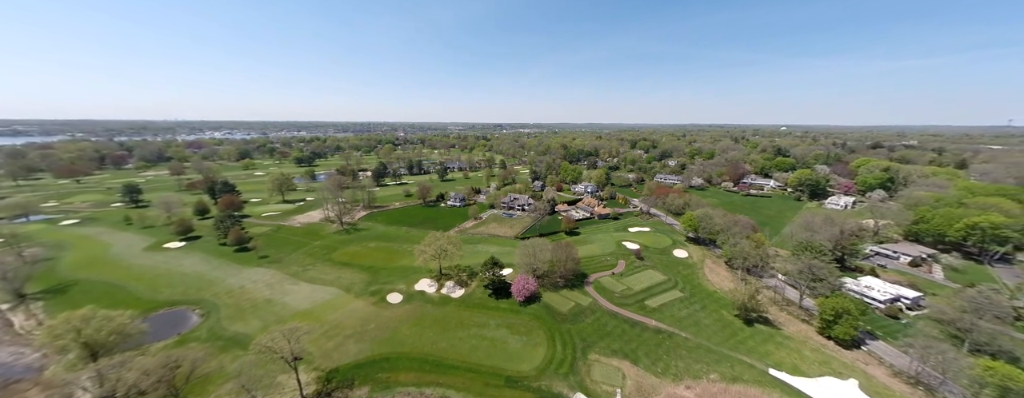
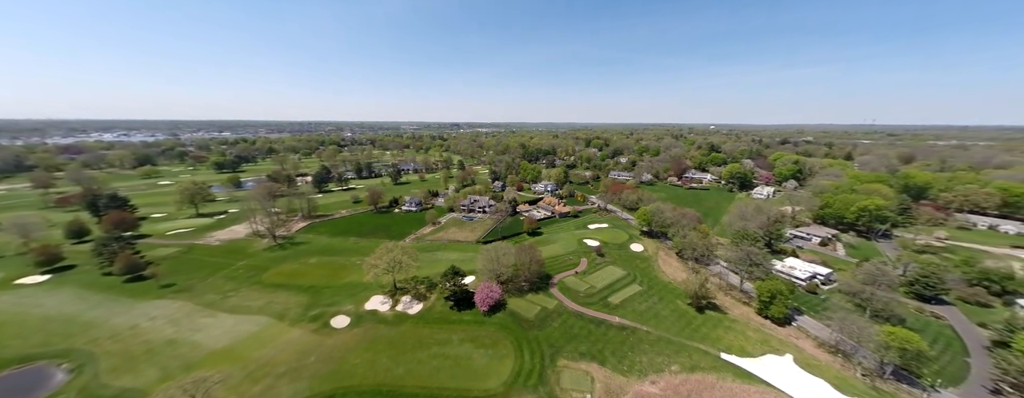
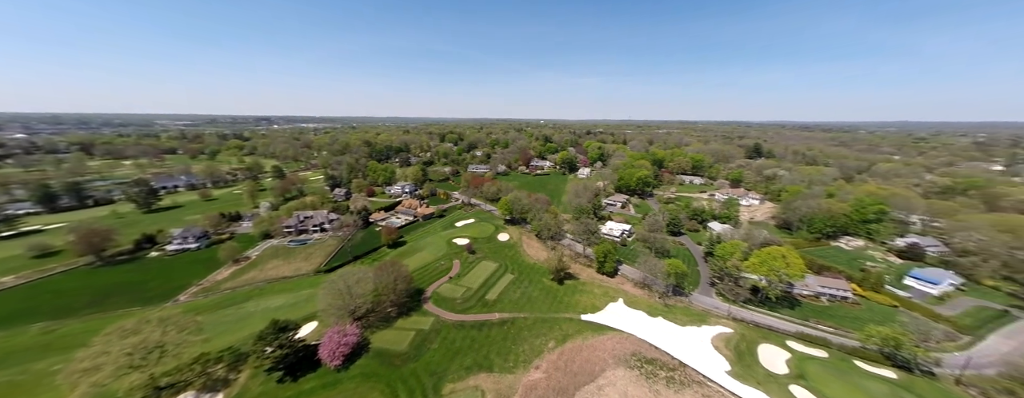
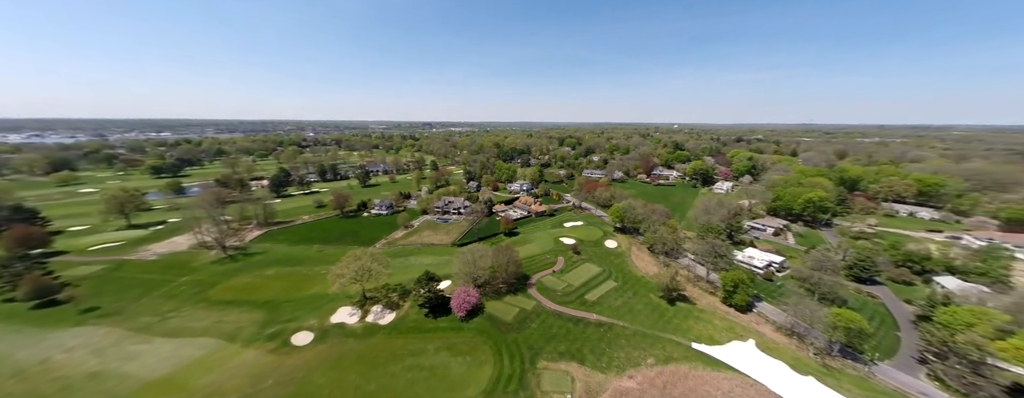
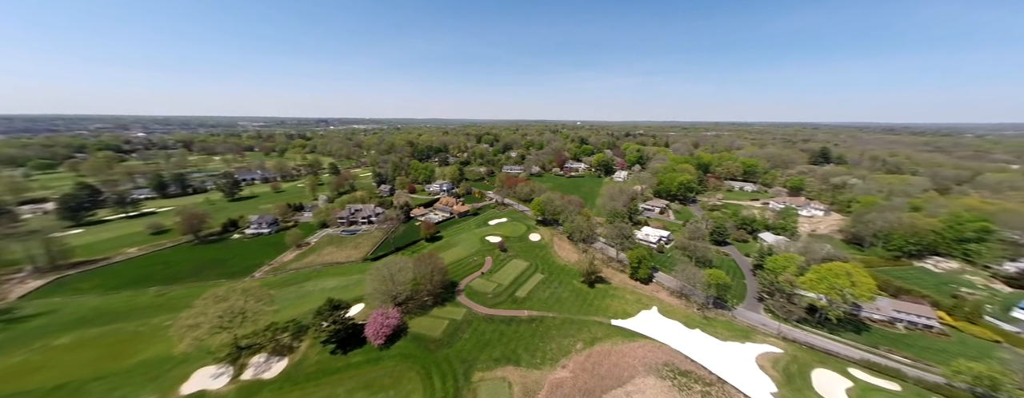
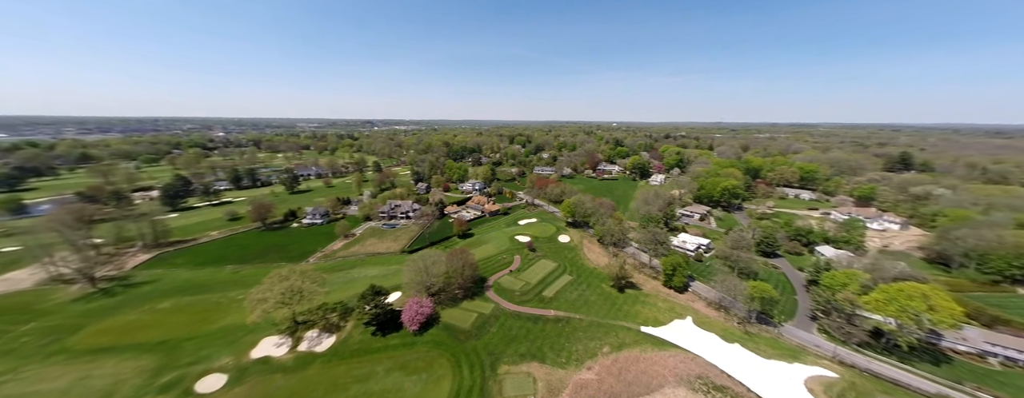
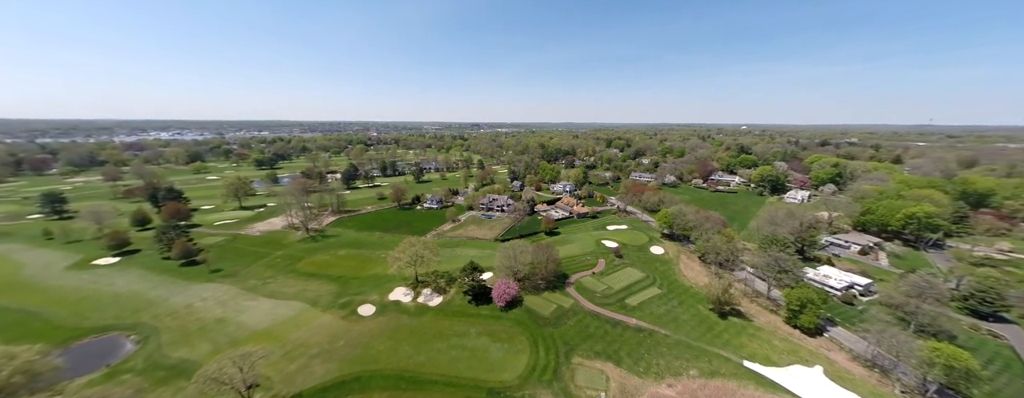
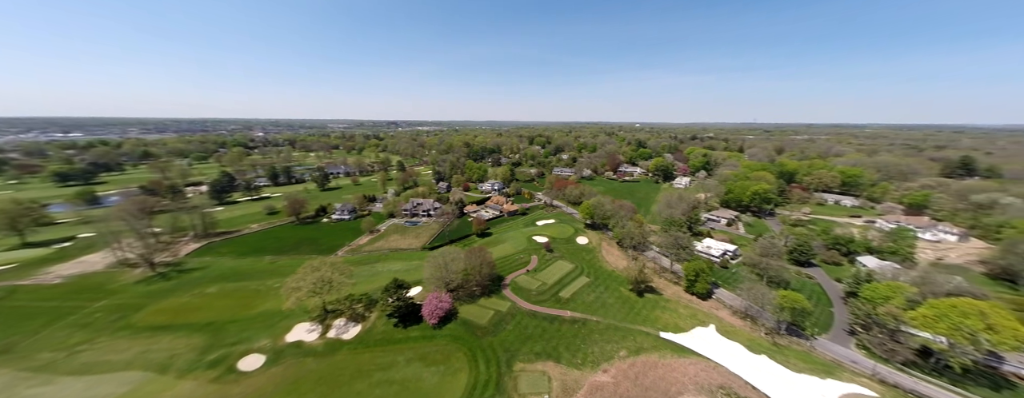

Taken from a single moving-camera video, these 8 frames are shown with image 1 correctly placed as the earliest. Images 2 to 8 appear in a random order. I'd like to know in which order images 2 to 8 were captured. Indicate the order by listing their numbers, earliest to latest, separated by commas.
7, 2, 4, 8, 6, 5, 3
